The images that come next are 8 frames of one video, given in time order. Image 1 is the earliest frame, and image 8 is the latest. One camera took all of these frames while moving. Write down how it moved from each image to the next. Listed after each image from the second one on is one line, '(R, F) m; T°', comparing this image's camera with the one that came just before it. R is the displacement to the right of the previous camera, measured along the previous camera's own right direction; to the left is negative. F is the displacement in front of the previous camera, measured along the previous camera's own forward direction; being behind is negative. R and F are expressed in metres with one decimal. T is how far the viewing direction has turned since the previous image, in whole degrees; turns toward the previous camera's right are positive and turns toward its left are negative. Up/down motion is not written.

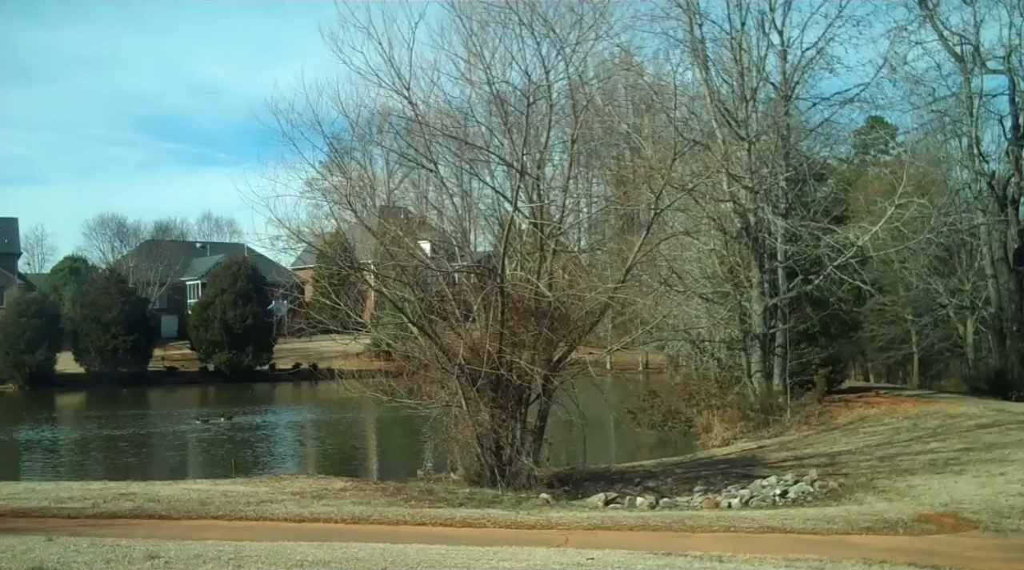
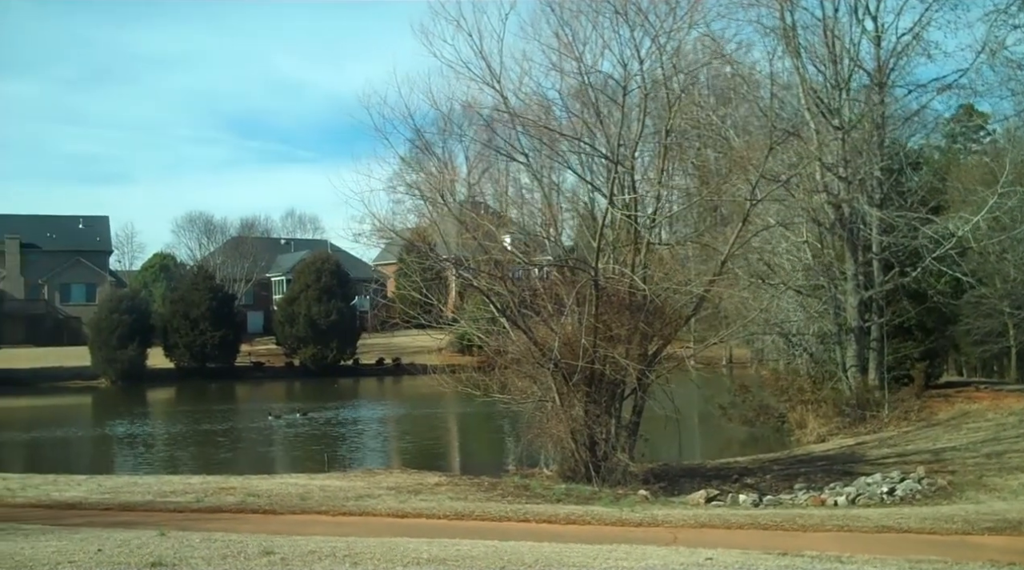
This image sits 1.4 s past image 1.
(-0.2, +0.2) m; -4°
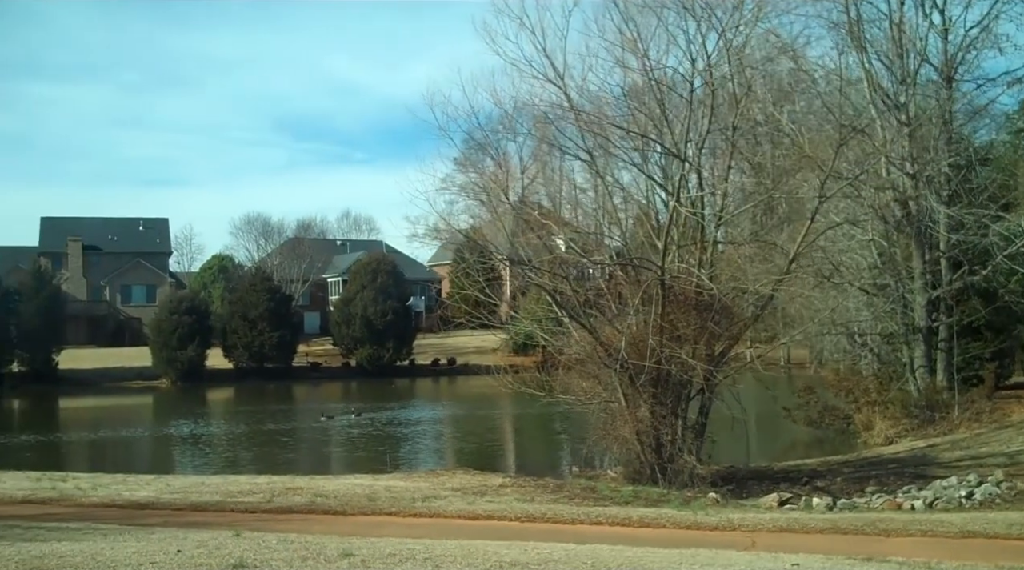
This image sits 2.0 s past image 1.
(-0.2, +0.1) m; -3°
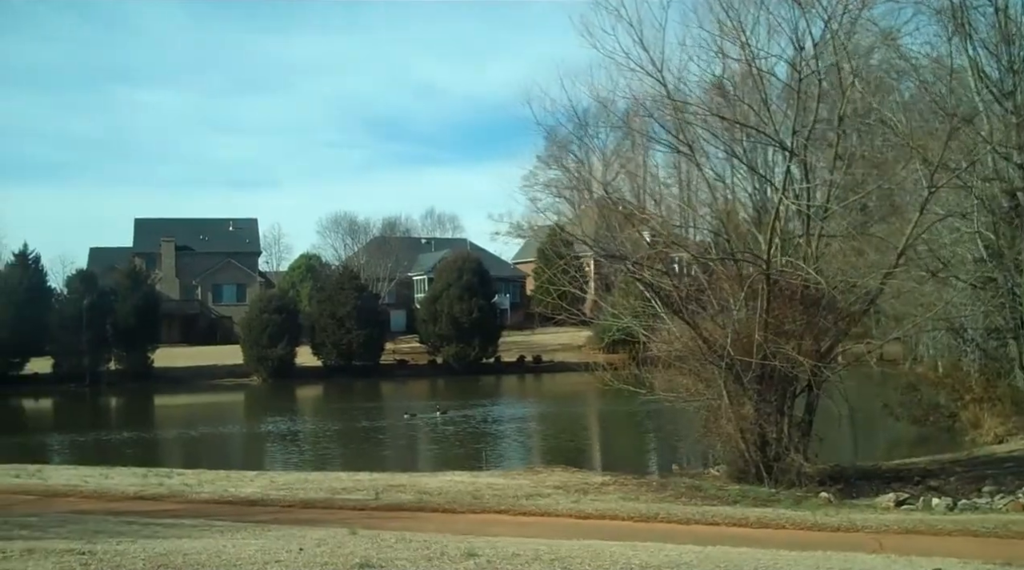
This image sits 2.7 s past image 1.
(-0.3, +0.2) m; -4°
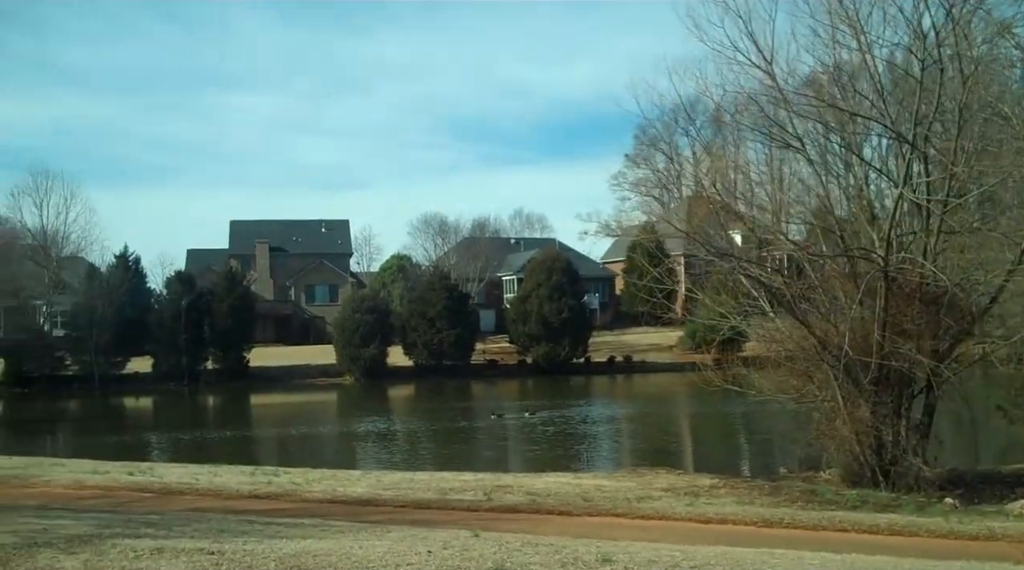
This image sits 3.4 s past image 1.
(-0.3, +0.2) m; -4°
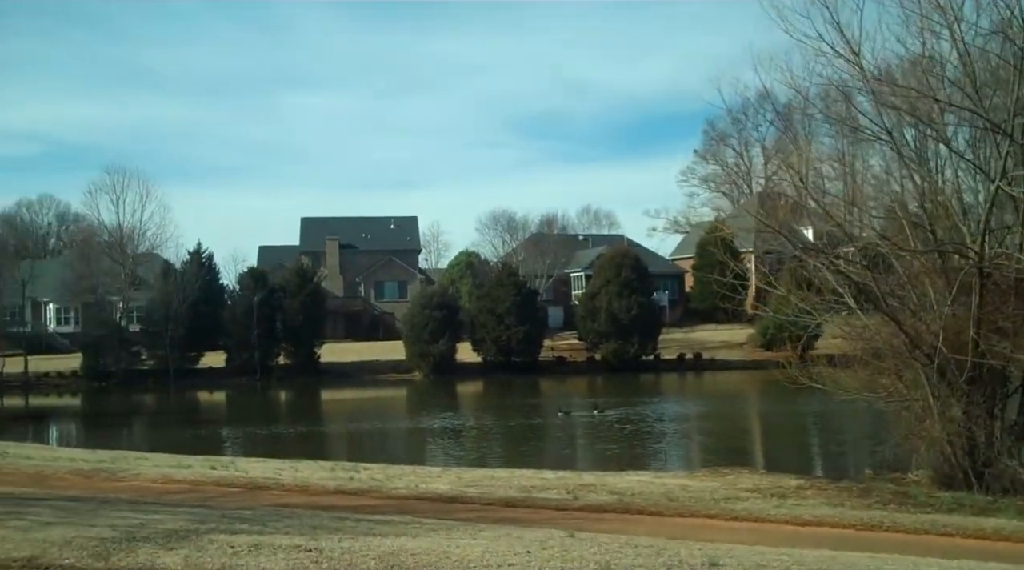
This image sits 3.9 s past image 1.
(-0.2, +0.2) m; -3°
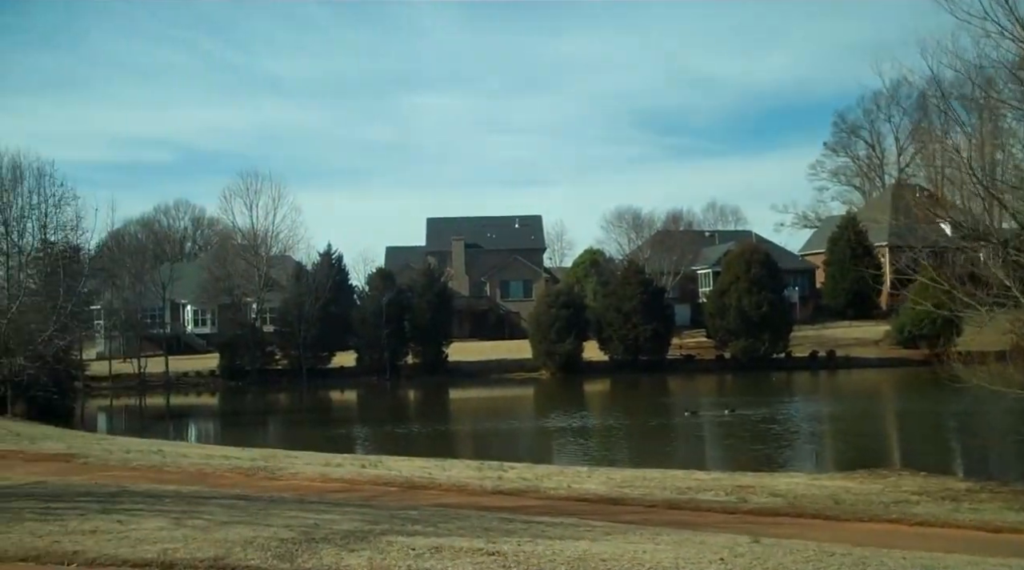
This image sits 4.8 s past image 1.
(-0.4, +0.3) m; -6°
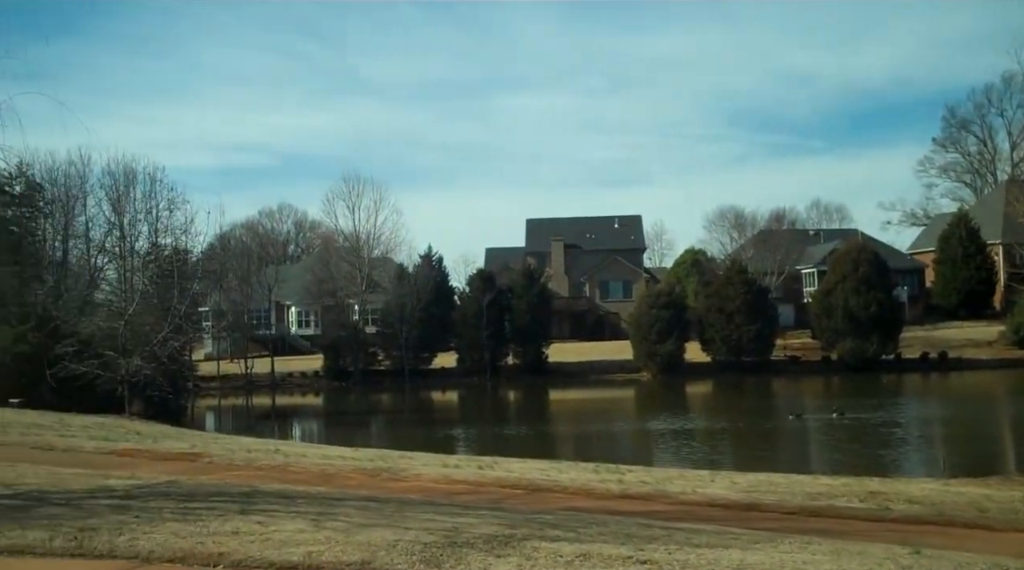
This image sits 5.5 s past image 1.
(-0.3, +0.2) m; -5°
